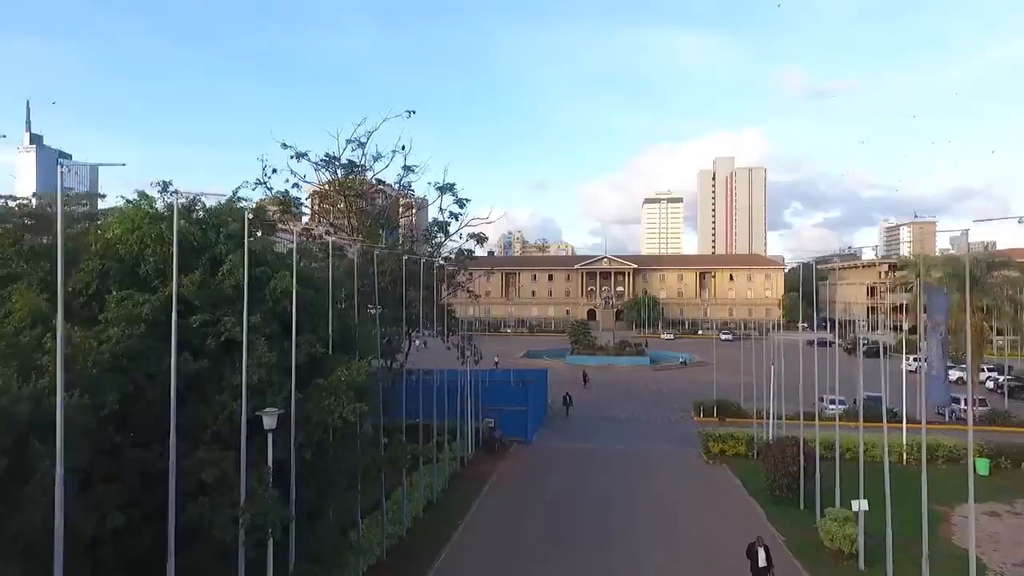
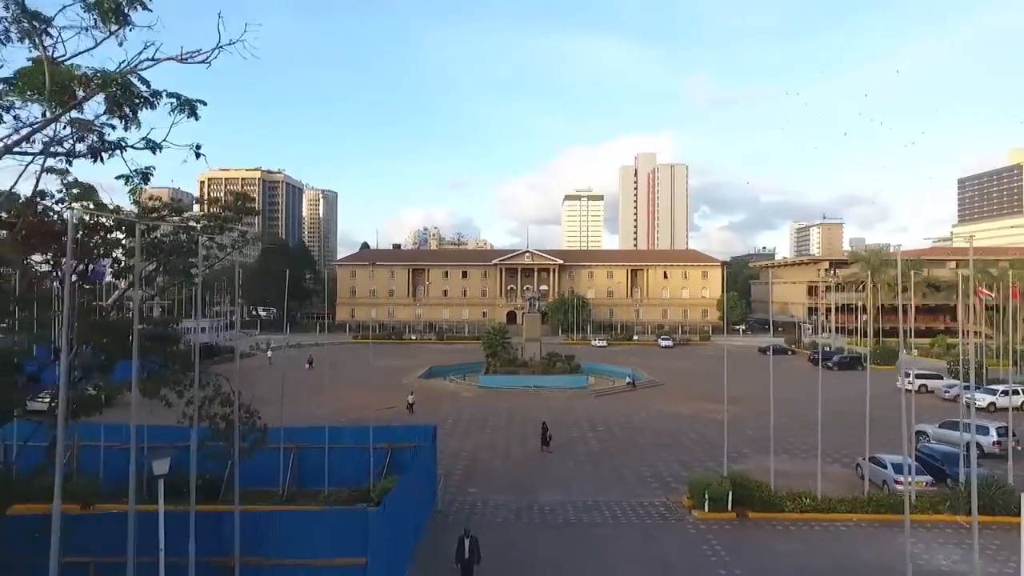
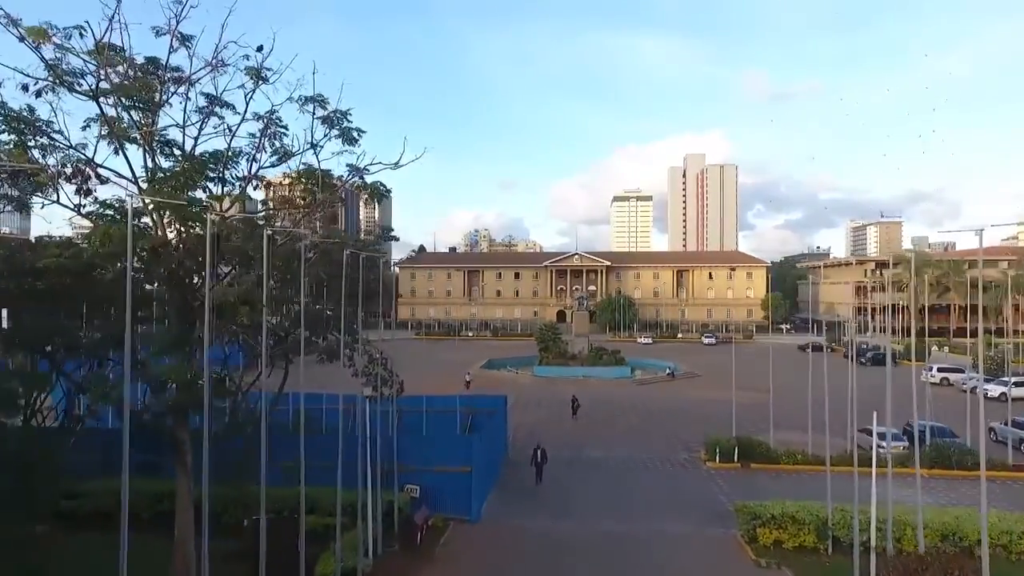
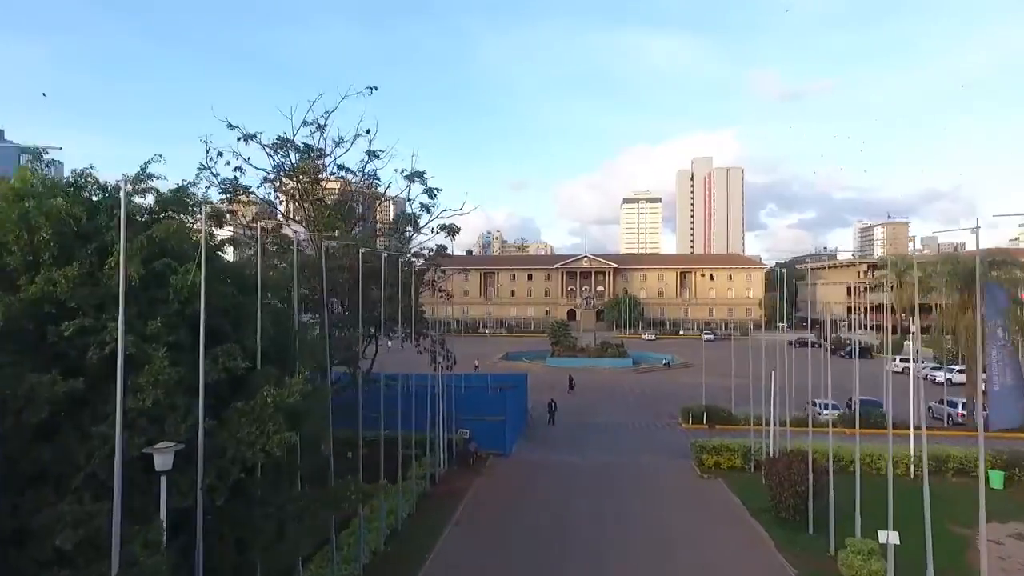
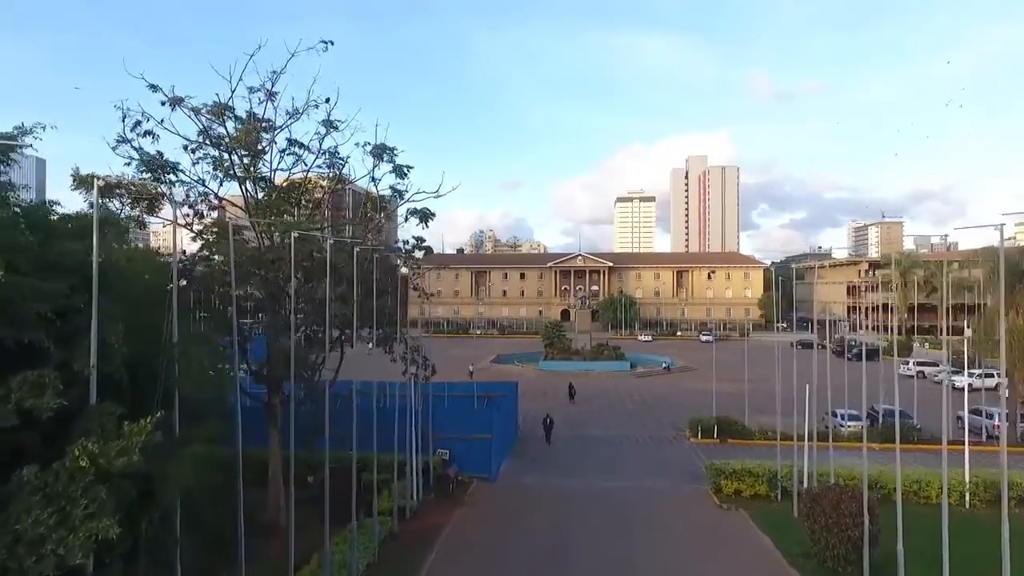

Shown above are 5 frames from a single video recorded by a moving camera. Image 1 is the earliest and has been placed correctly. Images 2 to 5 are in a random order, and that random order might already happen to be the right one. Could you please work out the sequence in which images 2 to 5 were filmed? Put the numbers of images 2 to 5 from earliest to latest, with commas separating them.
4, 5, 3, 2
